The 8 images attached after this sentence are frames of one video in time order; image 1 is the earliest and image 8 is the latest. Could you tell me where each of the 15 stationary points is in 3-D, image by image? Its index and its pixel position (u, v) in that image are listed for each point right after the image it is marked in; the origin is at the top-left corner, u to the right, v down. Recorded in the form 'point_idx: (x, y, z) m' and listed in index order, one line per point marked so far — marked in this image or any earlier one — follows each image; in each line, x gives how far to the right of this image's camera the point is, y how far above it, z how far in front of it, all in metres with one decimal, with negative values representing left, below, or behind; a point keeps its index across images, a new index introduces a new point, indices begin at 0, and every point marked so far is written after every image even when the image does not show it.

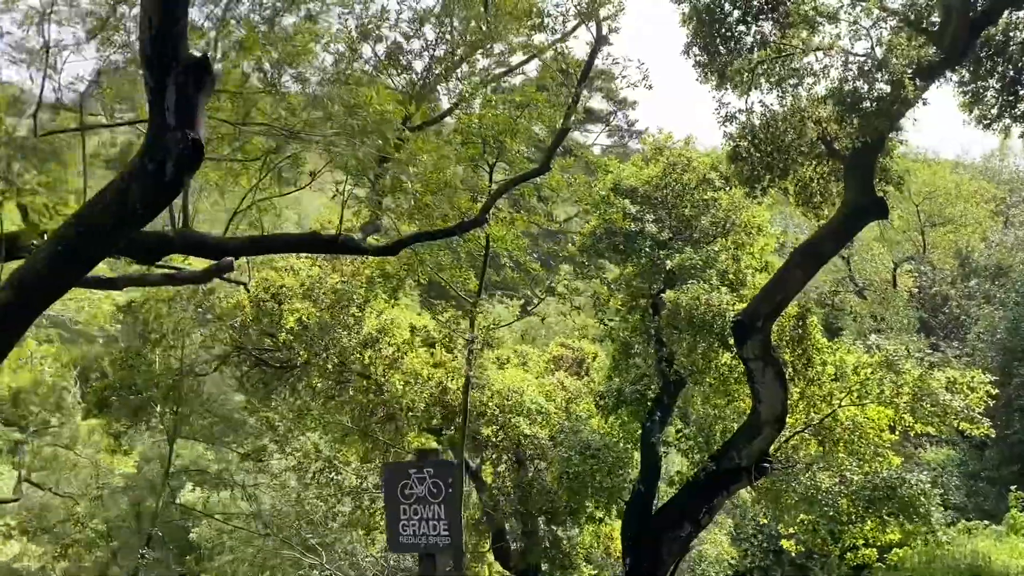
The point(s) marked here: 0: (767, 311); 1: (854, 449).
0: (+2.2, -0.2, +7.7) m
1: (+3.2, -1.5, +8.1) m
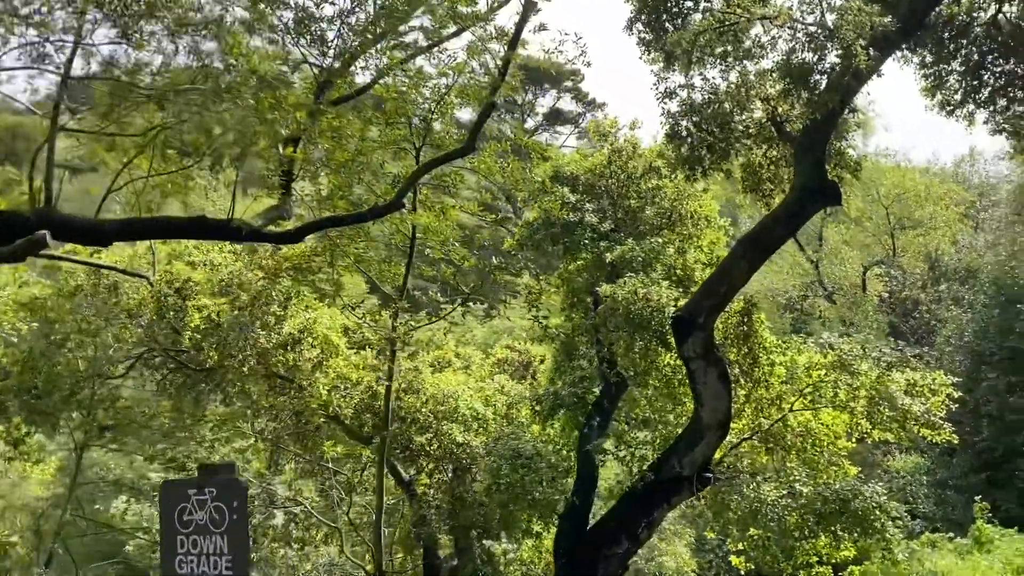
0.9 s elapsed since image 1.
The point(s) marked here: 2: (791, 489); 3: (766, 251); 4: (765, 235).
0: (+1.6, -0.2, +7.0) m
1: (+2.5, -1.4, +7.5) m
2: (+2.2, -1.6, +7.1) m
3: (+2.0, +0.3, +6.9) m
4: (+2.0, +0.4, +7.0) m
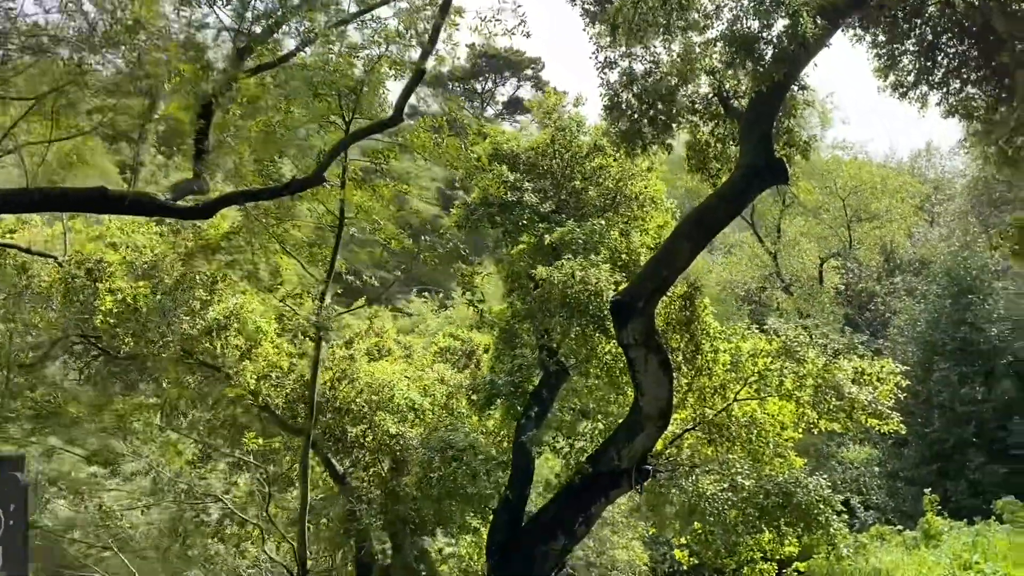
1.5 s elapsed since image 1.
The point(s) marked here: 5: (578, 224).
0: (+1.0, 0.0, +6.6) m
1: (+1.9, -1.3, +7.1) m
2: (+1.7, -1.5, +6.8) m
3: (+1.5, +0.4, +6.5) m
4: (+1.5, +0.6, +6.6) m
5: (+0.6, +0.6, +7.9) m
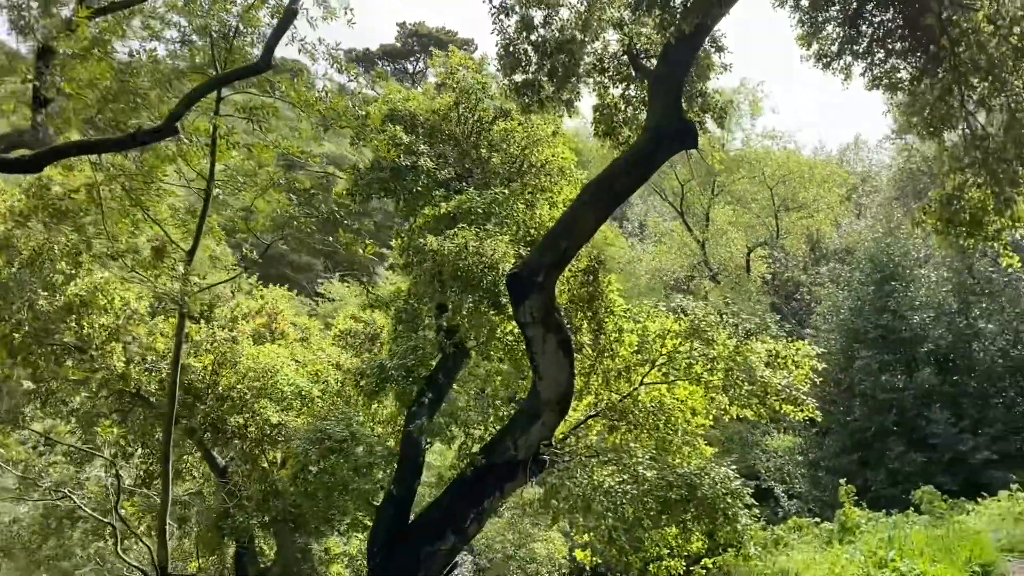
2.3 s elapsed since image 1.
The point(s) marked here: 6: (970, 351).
0: (+0.2, +0.2, +6.0) m
1: (+1.1, -1.1, +6.6) m
2: (+0.9, -1.3, +6.2) m
3: (+0.7, +0.6, +5.9) m
4: (+0.7, +0.7, +6.0) m
5: (-0.3, +0.8, +7.3) m
6: (+7.4, -1.0, +14.3) m
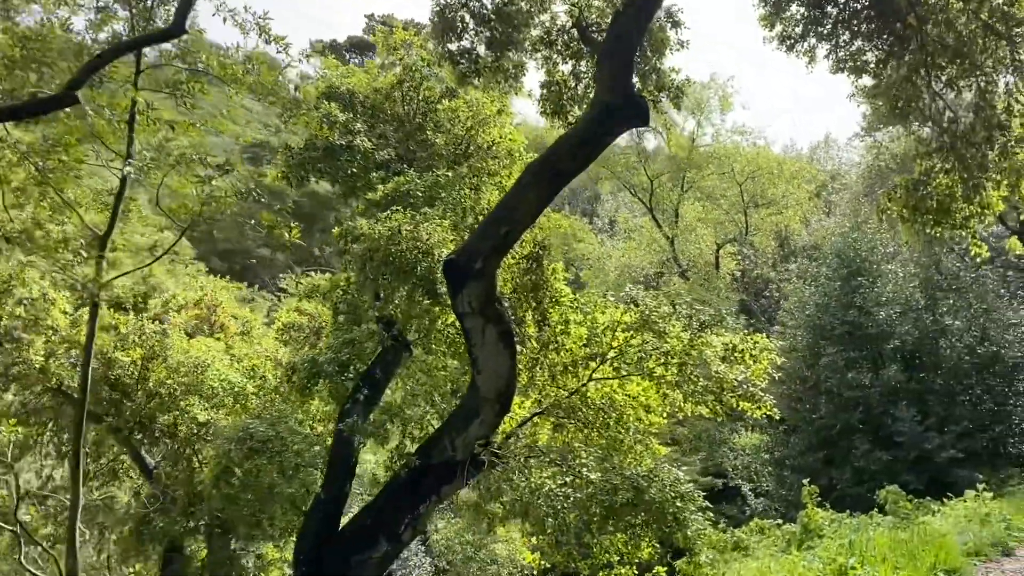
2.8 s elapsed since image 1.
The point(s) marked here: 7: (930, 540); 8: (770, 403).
0: (-0.2, +0.2, +5.6) m
1: (+0.7, -1.0, +6.2) m
2: (+0.5, -1.2, +5.8) m
3: (+0.3, +0.7, +5.5) m
4: (+0.3, +0.8, +5.6) m
5: (-0.7, +0.9, +6.8) m
6: (+6.8, -0.9, +14.1) m
7: (+3.1, -1.9, +6.6) m
8: (+1.8, -0.8, +6.3) m
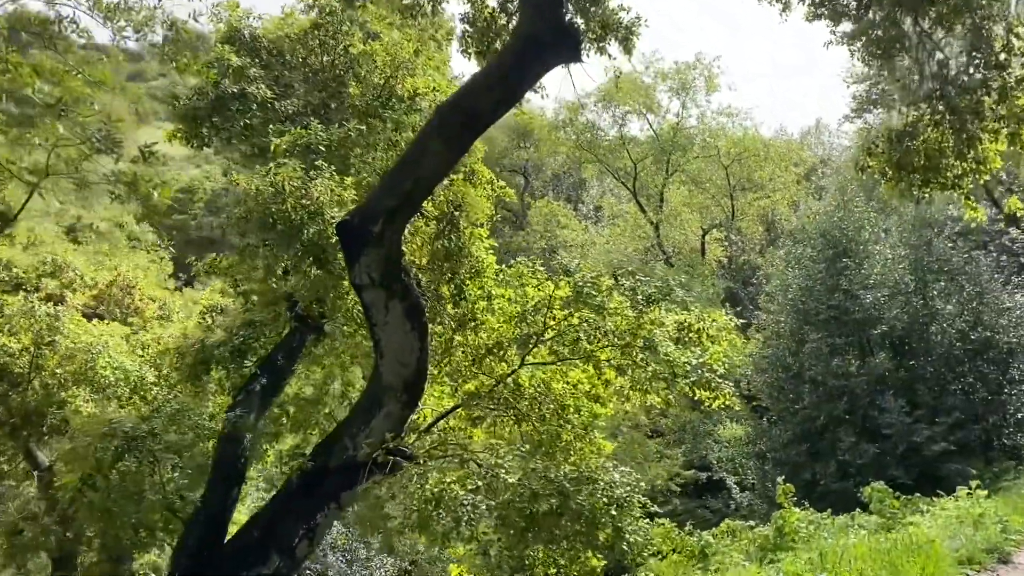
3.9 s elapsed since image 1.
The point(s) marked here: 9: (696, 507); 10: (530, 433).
0: (-0.7, +0.4, +4.6) m
1: (+0.2, -0.9, +5.3) m
2: (0.0, -1.0, +4.9) m
3: (-0.2, +0.8, +4.5) m
4: (-0.2, +1.0, +4.6) m
5: (-1.2, +1.1, +5.9) m
6: (+6.2, -0.7, +13.2) m
7: (+2.6, -1.7, +5.7) m
8: (+1.3, -0.6, +5.4) m
9: (+3.3, -3.9, +15.8) m
10: (+0.1, -0.9, +5.5) m
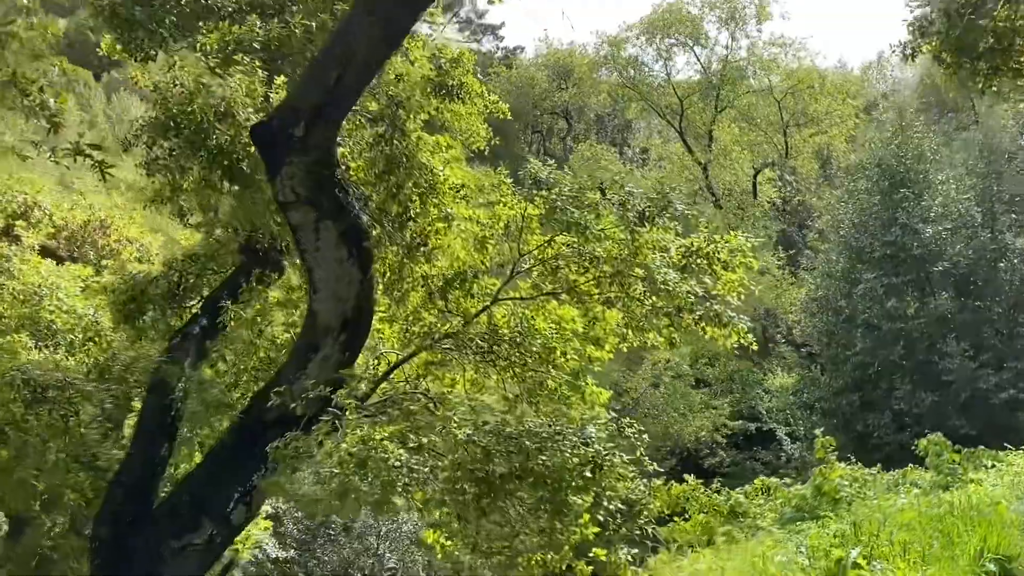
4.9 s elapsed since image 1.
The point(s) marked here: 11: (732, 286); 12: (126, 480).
0: (-0.9, +0.8, +3.8) m
1: (0.0, -0.4, +4.4) m
2: (-0.2, -0.7, +4.0) m
3: (-0.4, +1.2, +3.6) m
4: (-0.4, +1.4, +3.7) m
5: (-1.4, +1.5, +5.0) m
6: (+6.5, +0.2, +11.9) m
7: (+2.5, -1.2, +4.8) m
8: (+1.2, -0.2, +4.4) m
9: (+3.9, -2.9, +14.9) m
10: (0.0, -0.5, +4.6) m
11: (+1.1, 0.0, +4.5) m
12: (-2.0, -1.0, +4.5) m
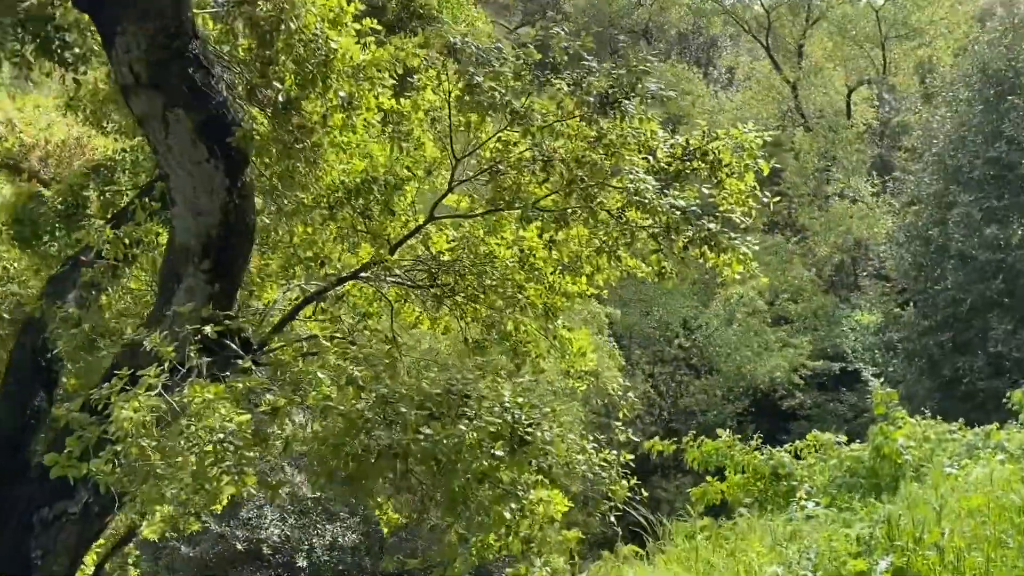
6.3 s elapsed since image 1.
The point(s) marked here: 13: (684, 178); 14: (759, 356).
0: (-1.2, +1.1, +2.8) m
1: (-0.2, -0.1, +3.4) m
2: (-0.5, -0.3, +3.1) m
3: (-0.8, +1.5, +2.6) m
4: (-0.8, +1.6, +2.7) m
5: (-1.6, +1.9, +4.0) m
6: (+7.0, +1.1, +10.2) m
7: (+2.3, -0.9, +3.6) m
8: (+0.9, +0.1, +3.3) m
9: (+4.7, -1.8, +13.6) m
10: (-0.3, -0.1, +3.7) m
11: (+0.9, +0.3, +3.3) m
12: (-2.2, -0.6, +3.8) m
13: (+0.7, +0.4, +3.3) m
14: (+3.4, -1.0, +12.7) m
